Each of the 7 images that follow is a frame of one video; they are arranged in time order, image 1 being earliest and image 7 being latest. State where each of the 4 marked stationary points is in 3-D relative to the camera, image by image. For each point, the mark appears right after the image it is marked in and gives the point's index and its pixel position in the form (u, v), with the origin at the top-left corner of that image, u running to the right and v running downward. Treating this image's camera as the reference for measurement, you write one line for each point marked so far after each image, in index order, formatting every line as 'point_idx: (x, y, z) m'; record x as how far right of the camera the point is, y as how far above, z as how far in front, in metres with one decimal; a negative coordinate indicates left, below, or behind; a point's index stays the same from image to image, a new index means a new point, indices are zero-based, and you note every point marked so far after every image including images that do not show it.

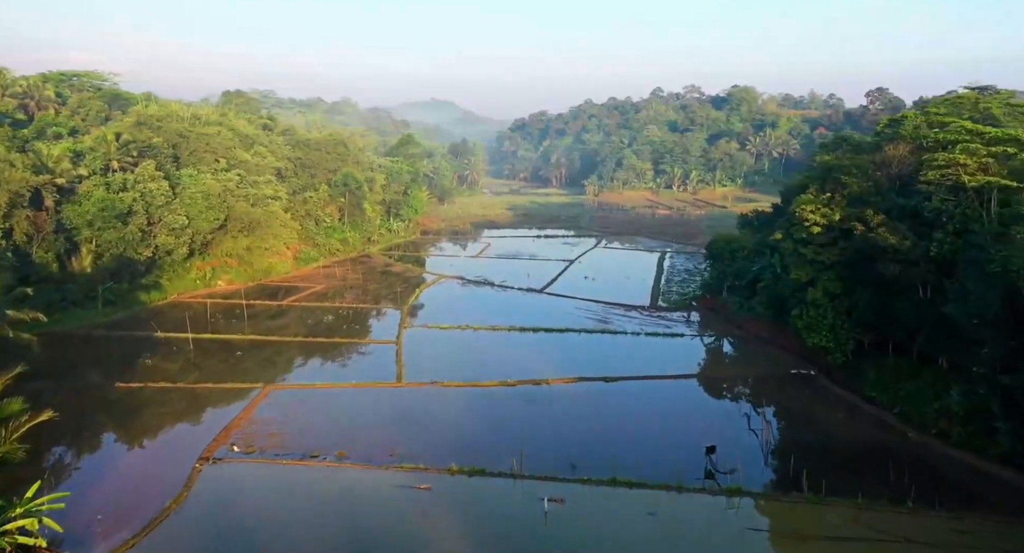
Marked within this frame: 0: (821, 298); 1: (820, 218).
0: (+8.0, -0.6, +17.9) m
1: (+8.2, +1.5, +18.0) m
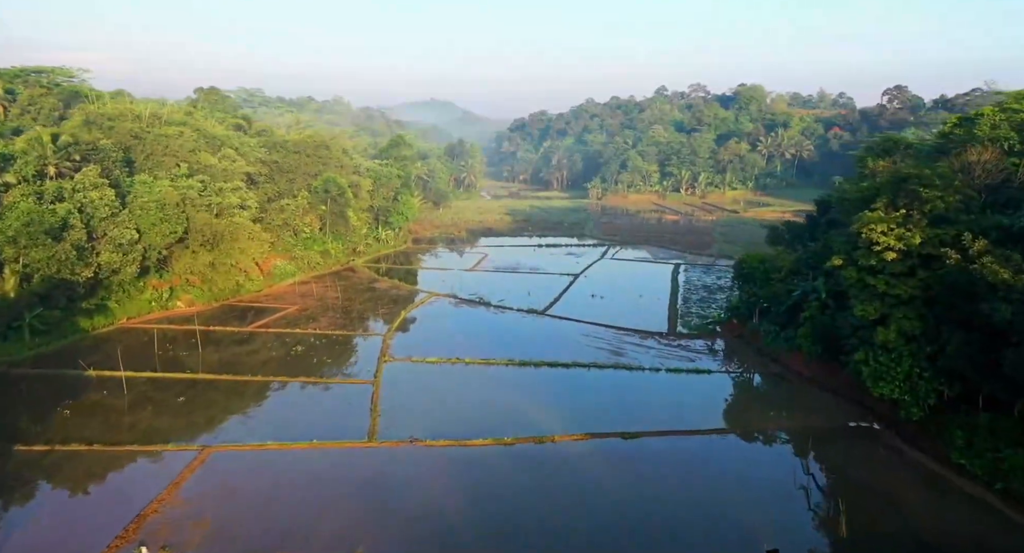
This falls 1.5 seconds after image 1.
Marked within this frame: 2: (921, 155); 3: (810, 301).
0: (+8.0, -1.3, +14.3) m
1: (+8.1, +0.7, +14.5) m
2: (+11.3, +3.4, +19.0) m
3: (+8.5, -0.7, +19.5) m
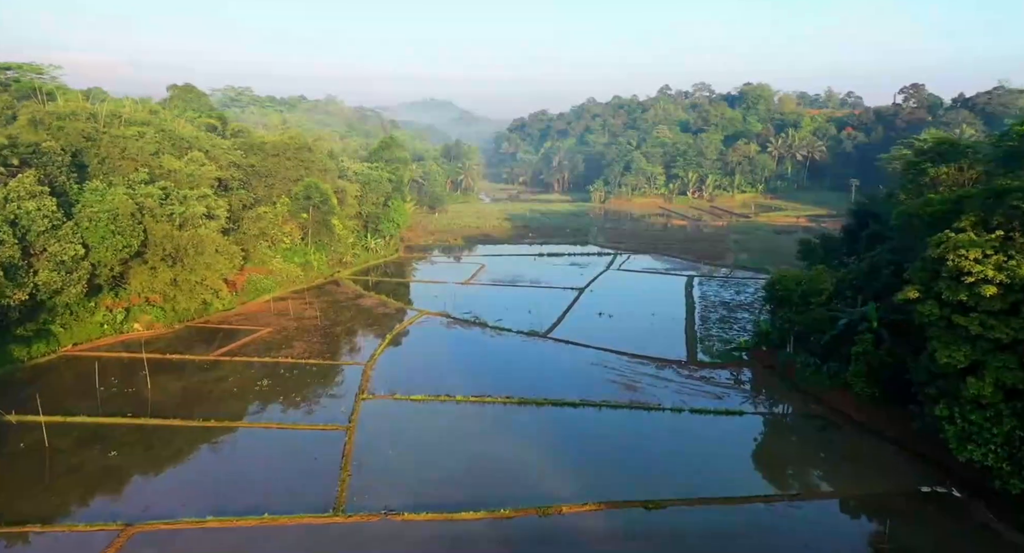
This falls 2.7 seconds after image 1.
0: (+7.9, -2.0, +11.3) m
1: (+8.1, +0.1, +11.5) m
2: (+11.3, +2.7, +16.0) m
3: (+8.4, -1.4, +16.5) m
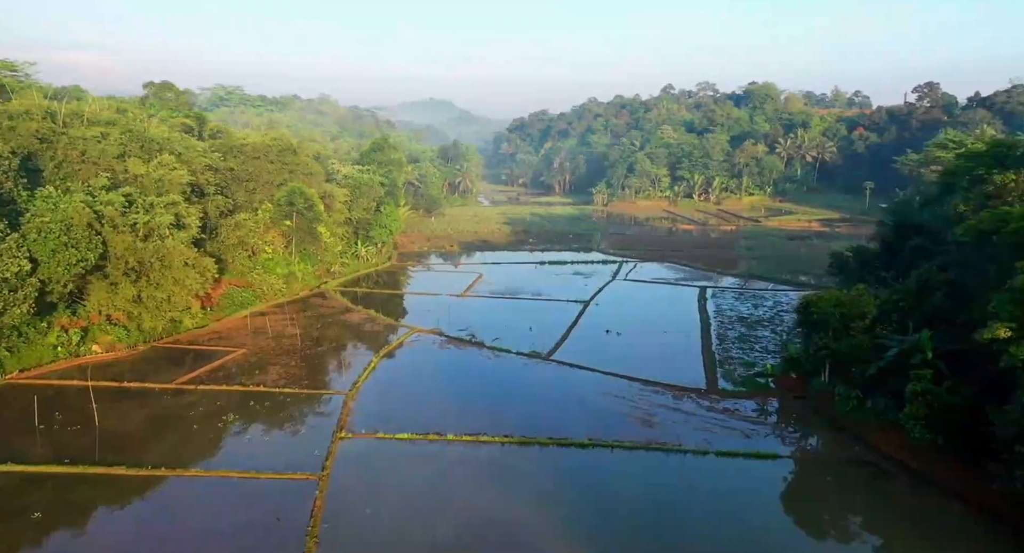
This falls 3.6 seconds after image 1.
0: (+7.9, -2.5, +9.0) m
1: (+8.0, -0.4, +9.2) m
2: (+11.3, +2.2, +13.7) m
3: (+8.4, -1.9, +14.2) m
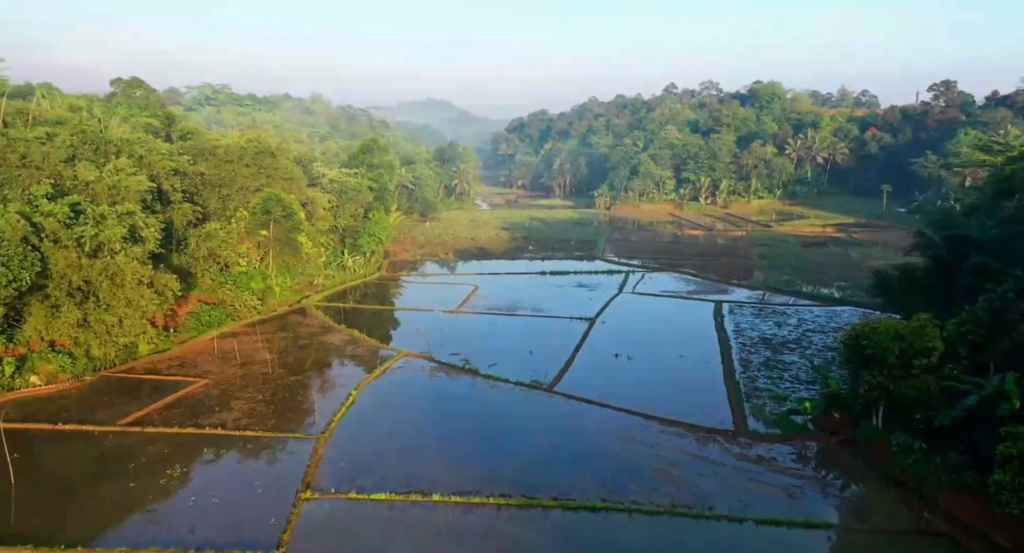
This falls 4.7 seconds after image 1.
0: (+7.9, -3.1, +6.4) m
1: (+8.0, -1.0, +6.6) m
2: (+11.2, +1.6, +11.1) m
3: (+8.4, -2.5, +11.6) m
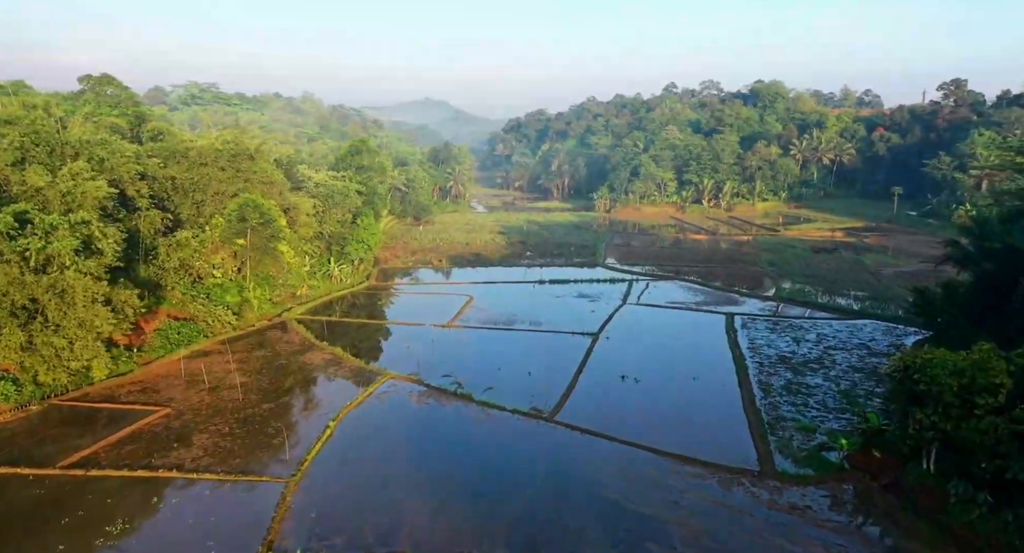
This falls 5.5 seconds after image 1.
0: (+7.8, -3.5, +4.4) m
1: (+8.0, -1.4, +4.6) m
2: (+11.2, +1.2, +9.2) m
3: (+8.3, -2.9, +9.6) m
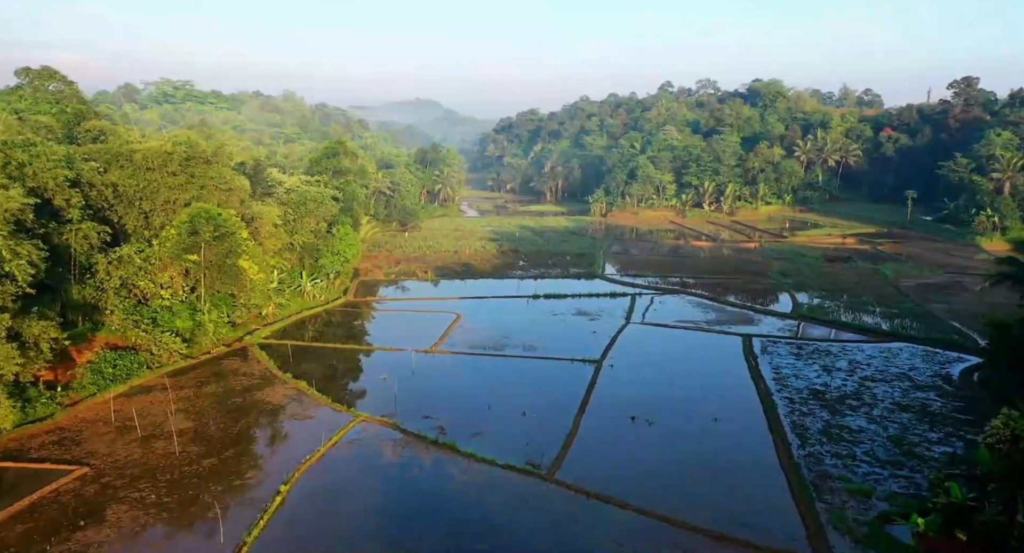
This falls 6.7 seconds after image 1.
0: (+7.8, -4.1, +1.5) m
1: (+8.0, -2.0, +1.7) m
2: (+11.1, +0.6, +6.3) m
3: (+8.2, -3.5, +6.7) m
